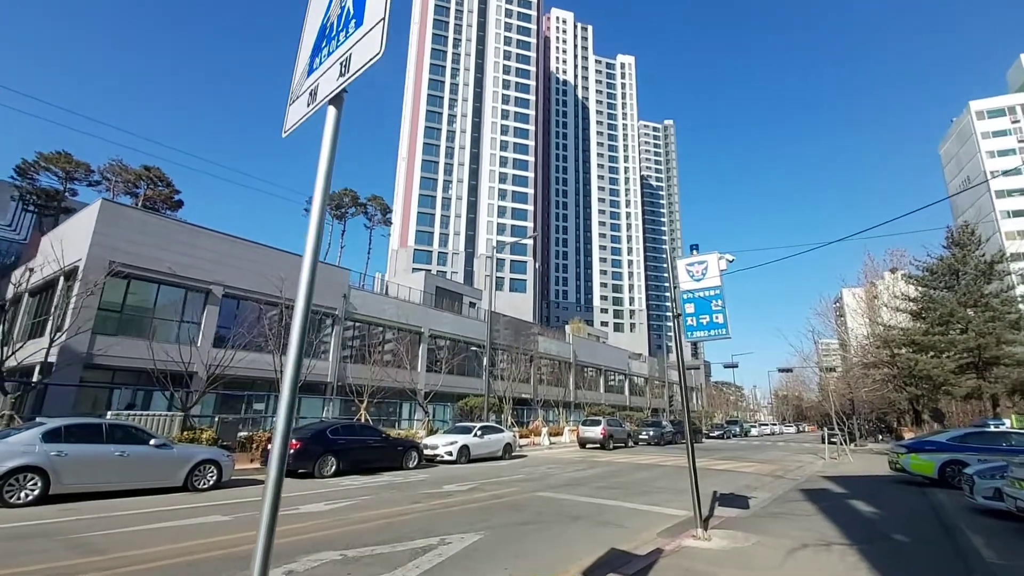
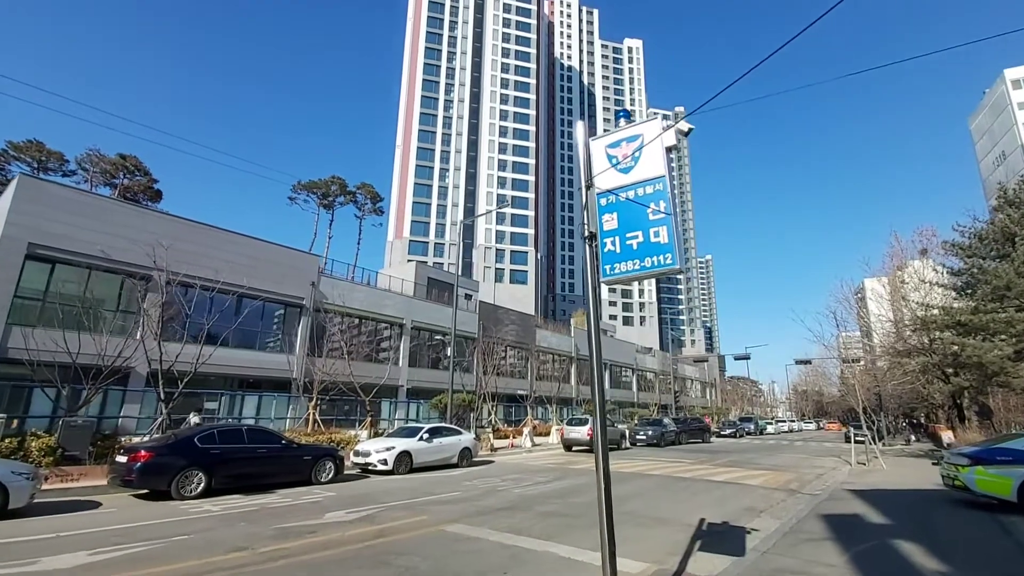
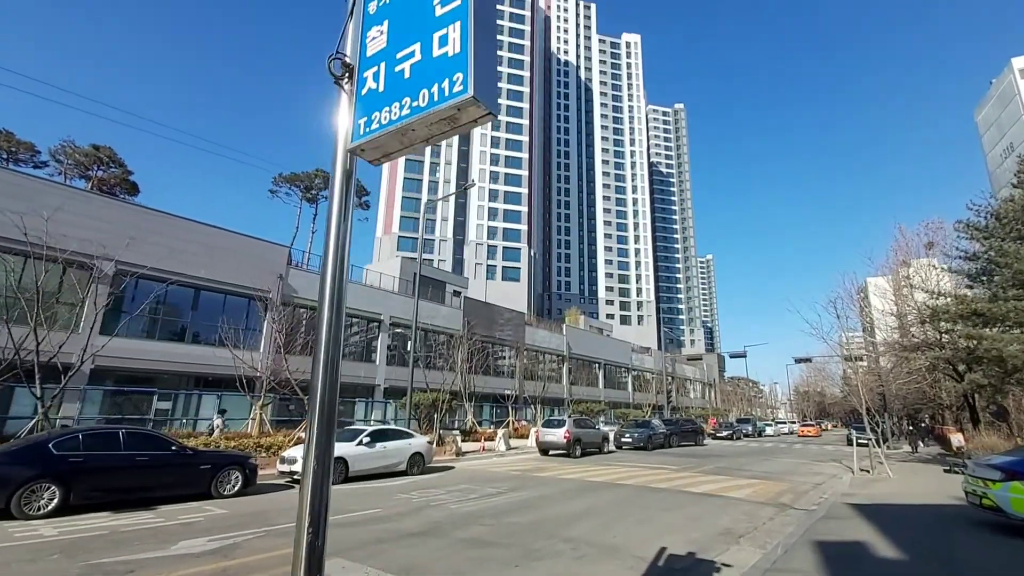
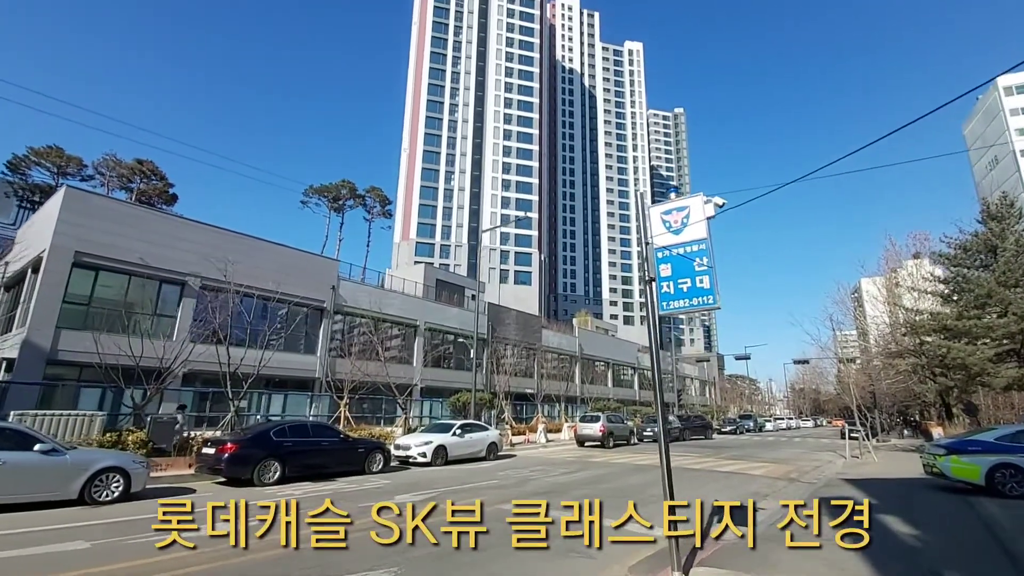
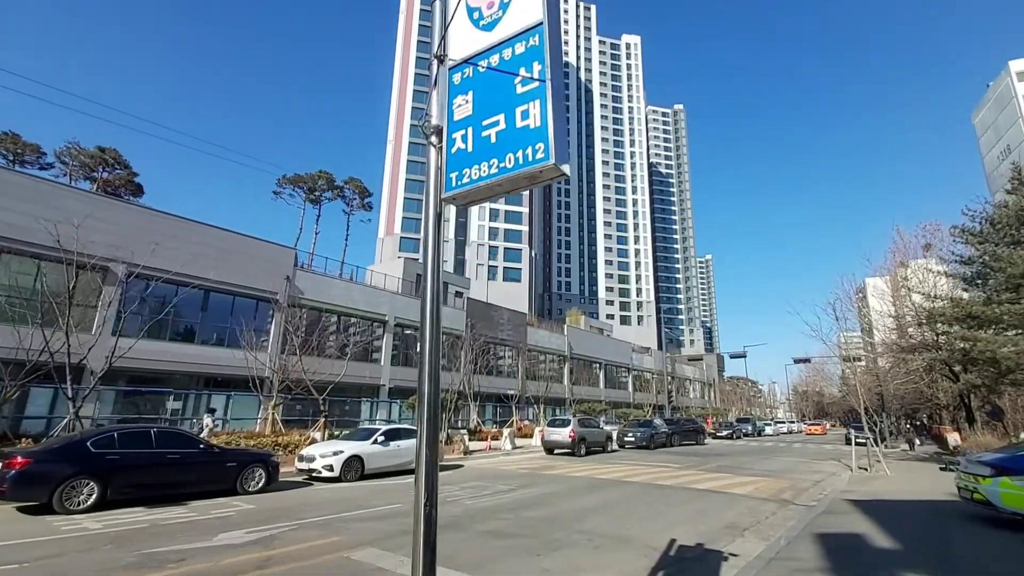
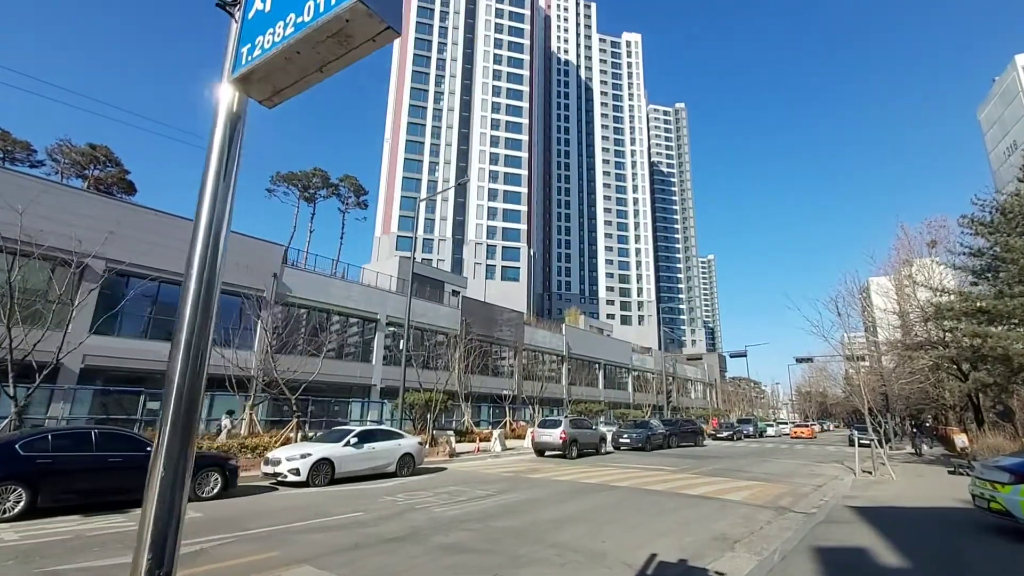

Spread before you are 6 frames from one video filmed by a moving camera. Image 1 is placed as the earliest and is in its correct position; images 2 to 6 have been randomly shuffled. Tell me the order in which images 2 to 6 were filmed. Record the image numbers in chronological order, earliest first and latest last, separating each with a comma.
4, 2, 5, 3, 6
